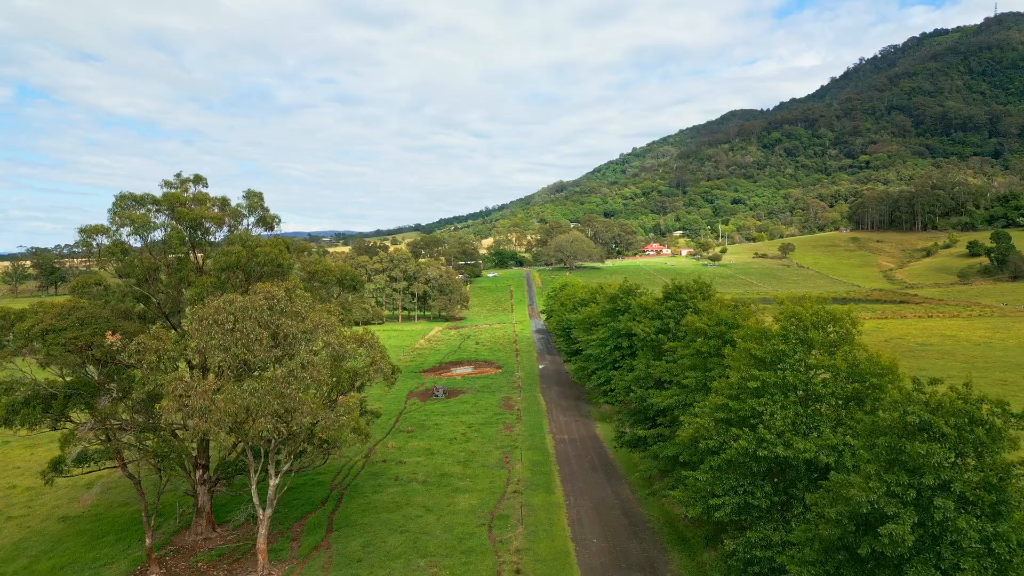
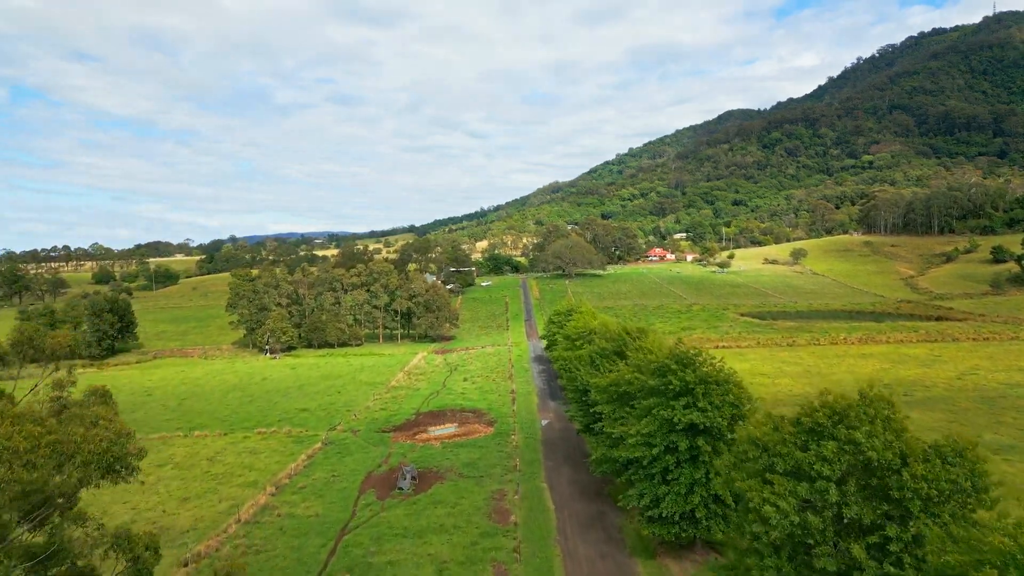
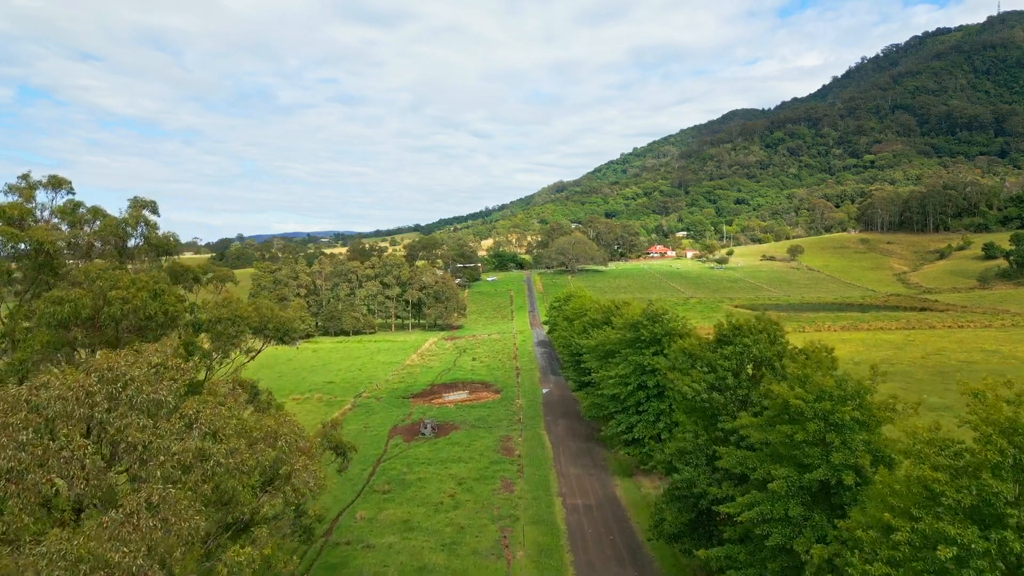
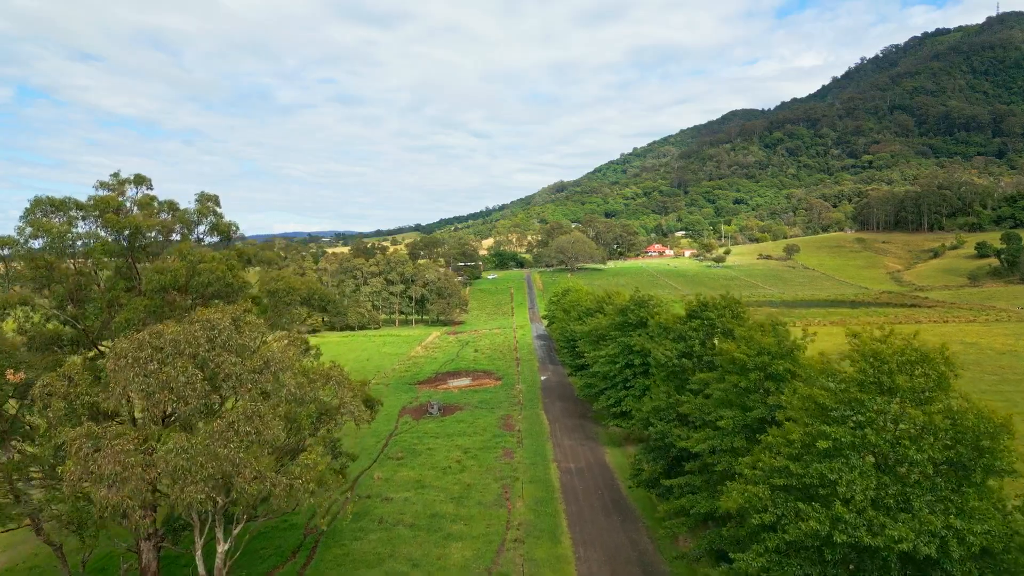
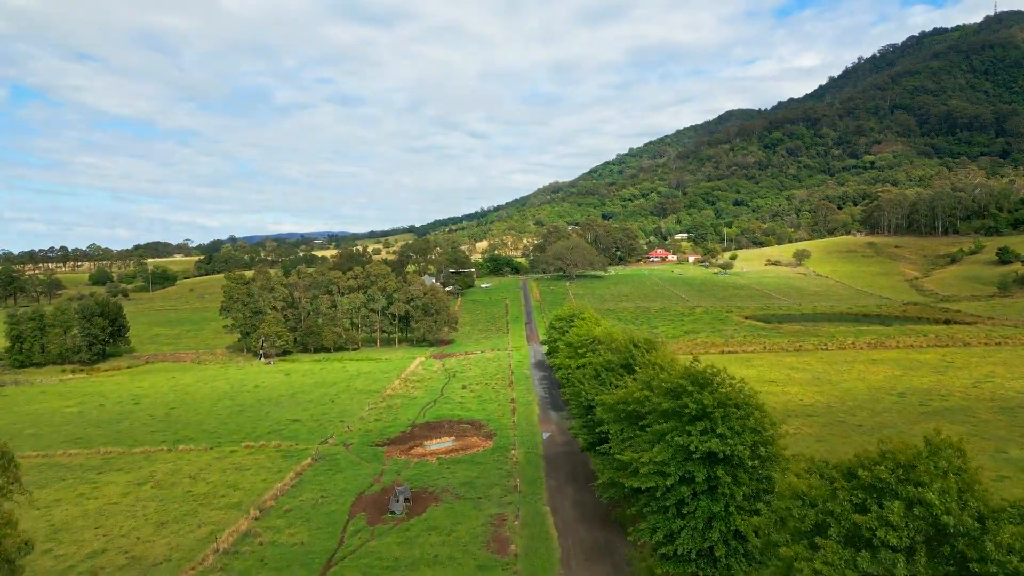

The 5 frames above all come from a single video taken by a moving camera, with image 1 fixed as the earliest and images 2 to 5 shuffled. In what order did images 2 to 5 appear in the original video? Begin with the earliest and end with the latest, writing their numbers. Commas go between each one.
4, 3, 2, 5
